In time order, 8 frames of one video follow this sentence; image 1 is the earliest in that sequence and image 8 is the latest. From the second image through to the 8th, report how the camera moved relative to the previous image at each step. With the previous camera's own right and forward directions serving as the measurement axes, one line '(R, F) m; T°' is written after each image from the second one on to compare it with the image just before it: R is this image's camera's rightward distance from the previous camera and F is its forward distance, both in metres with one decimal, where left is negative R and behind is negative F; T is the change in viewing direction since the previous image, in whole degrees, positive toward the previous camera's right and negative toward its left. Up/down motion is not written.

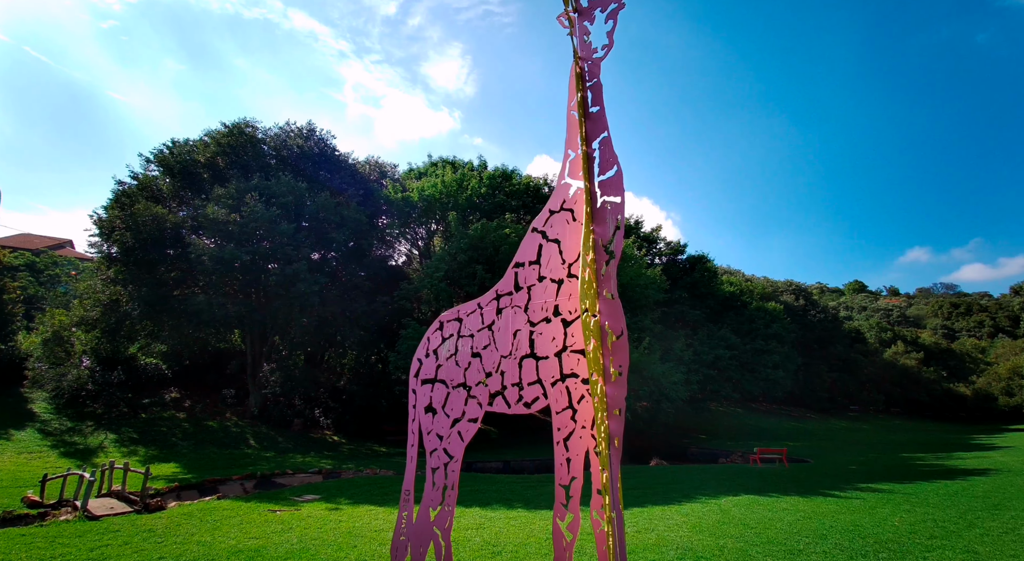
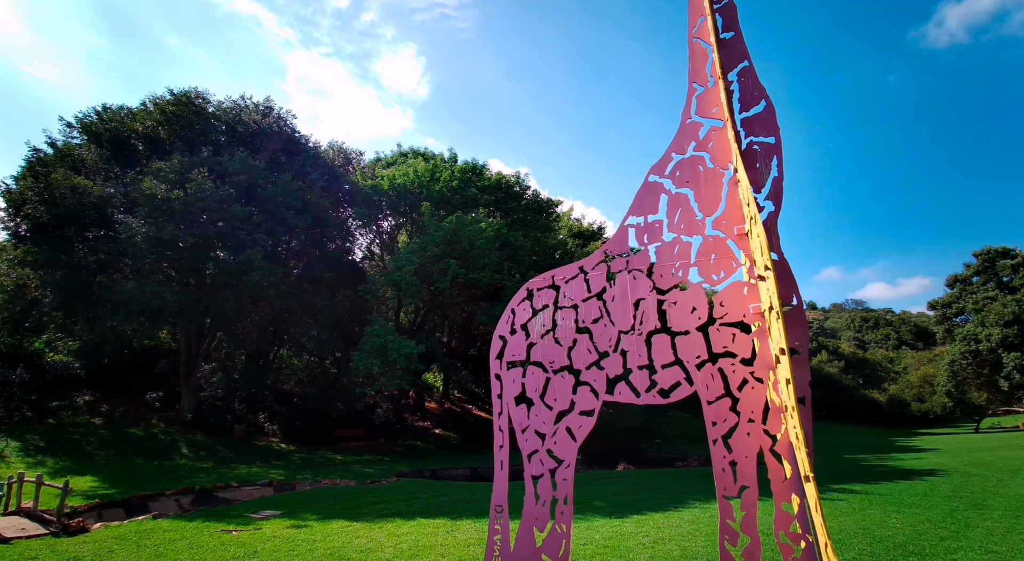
(-0.9, +0.8) m; +7°
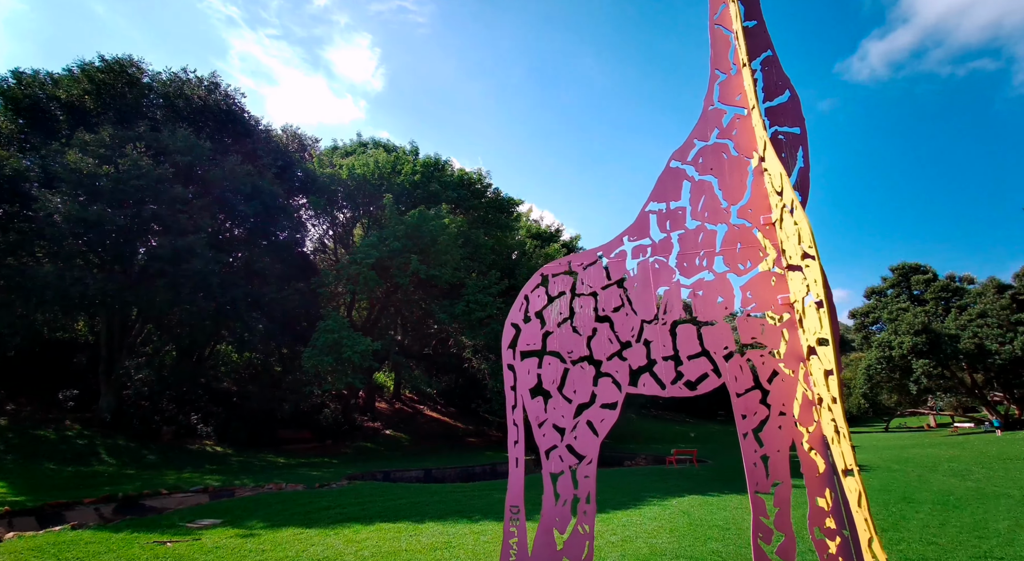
(-0.3, +0.2) m; +6°
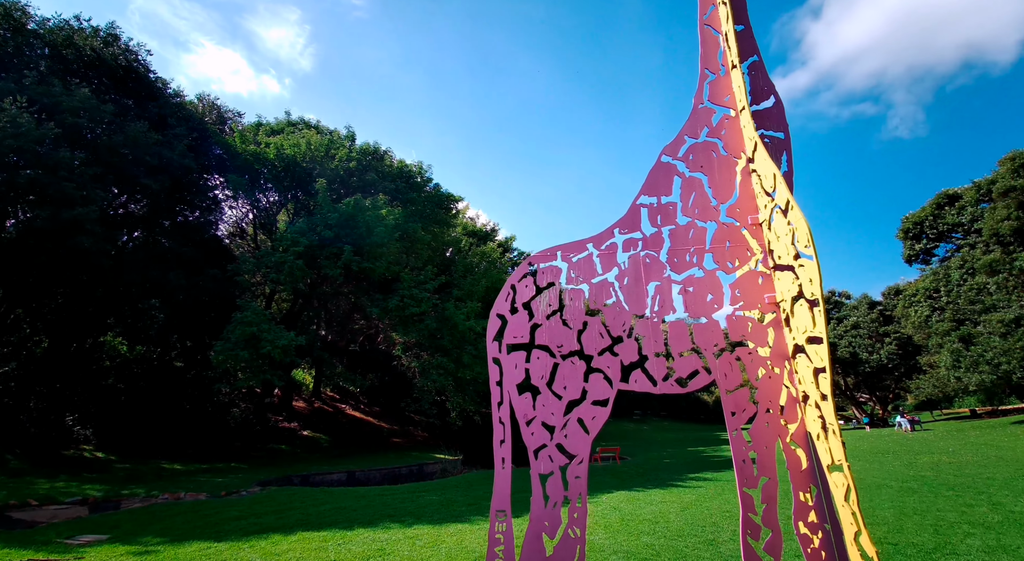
(-0.3, +0.1) m; +8°
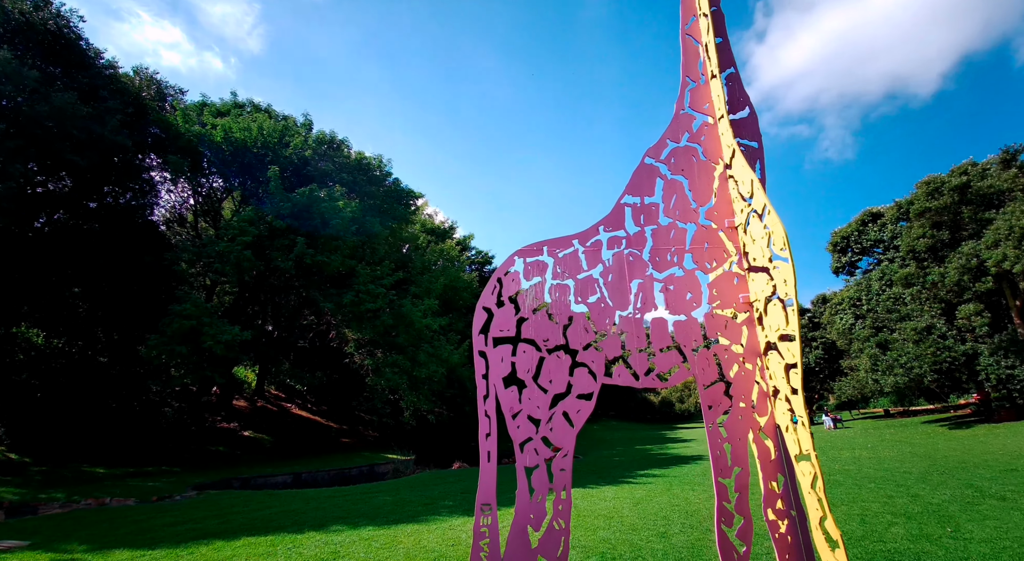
(-0.2, 0.0) m; +5°
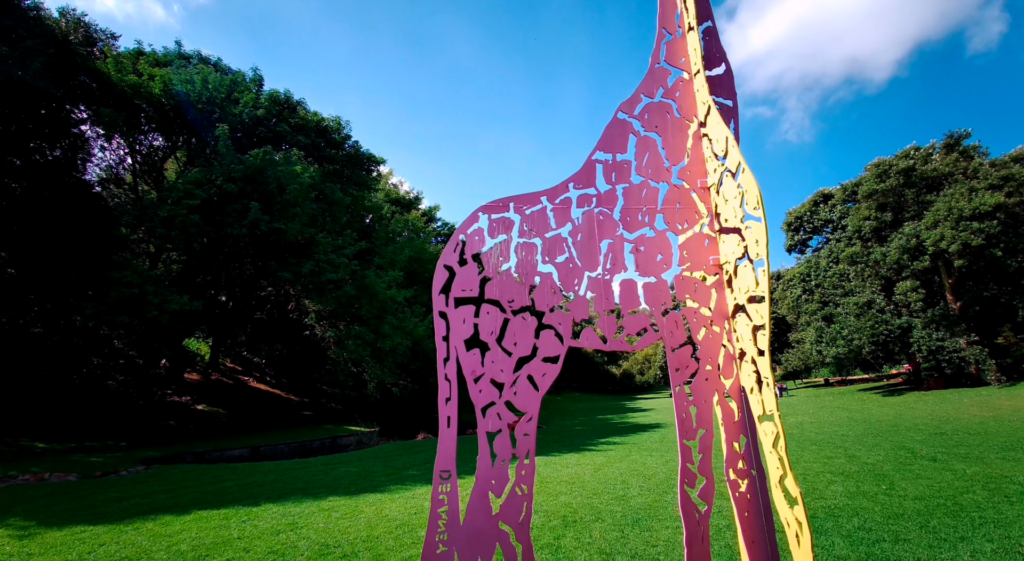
(0.0, +0.1) m; +3°
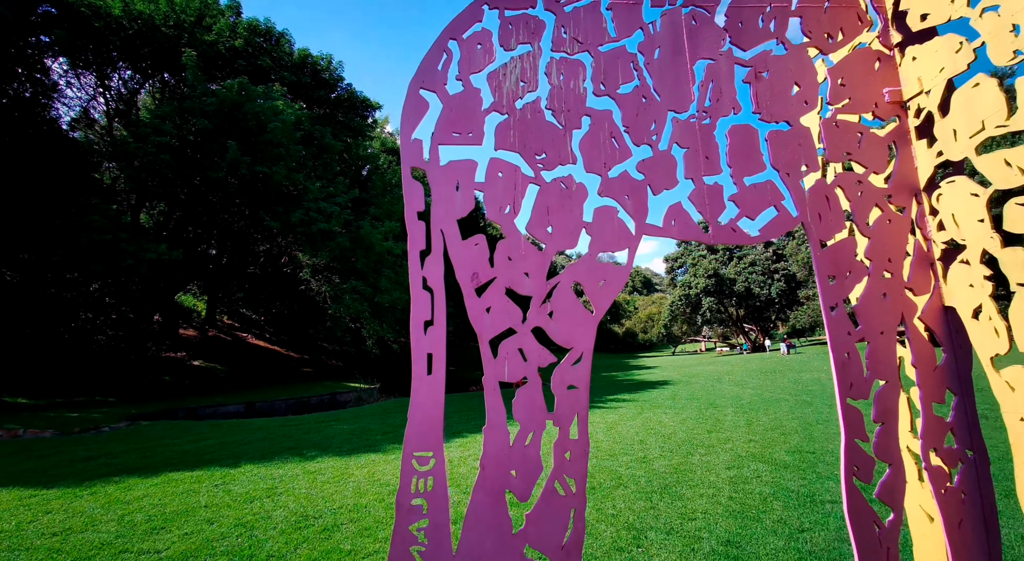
(-0.1, +1.1) m; 0°
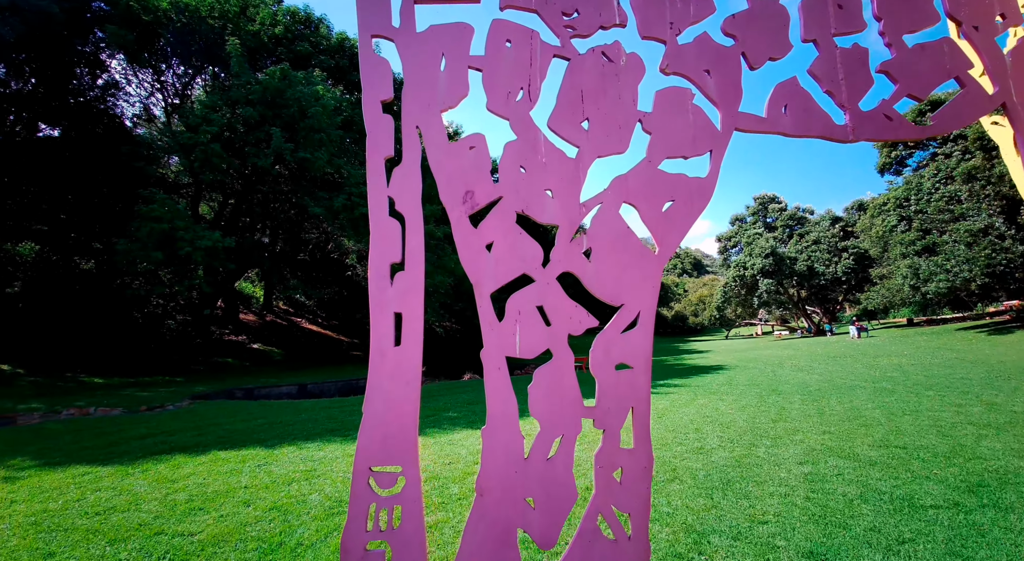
(+0.1, +0.5) m; -5°
